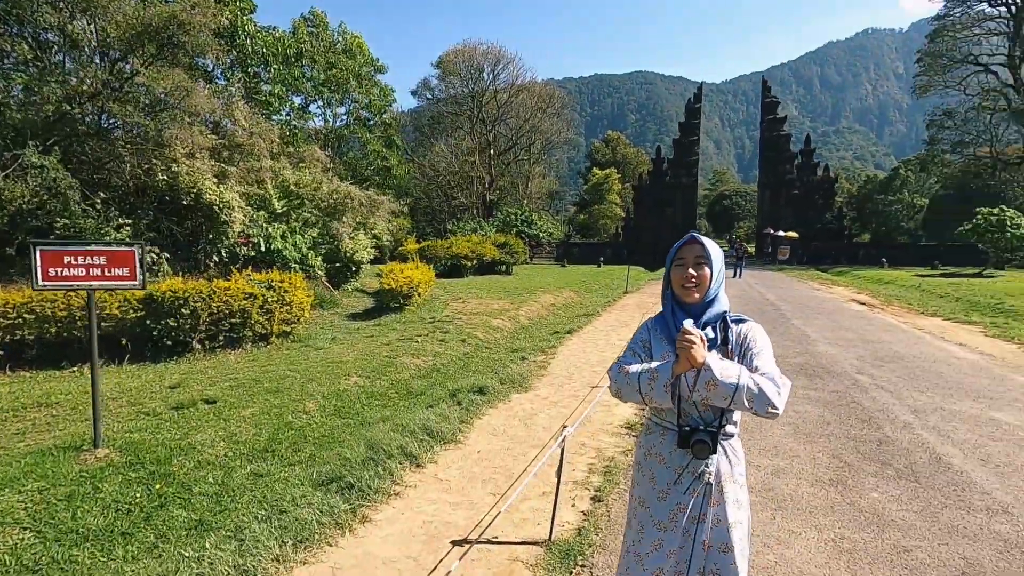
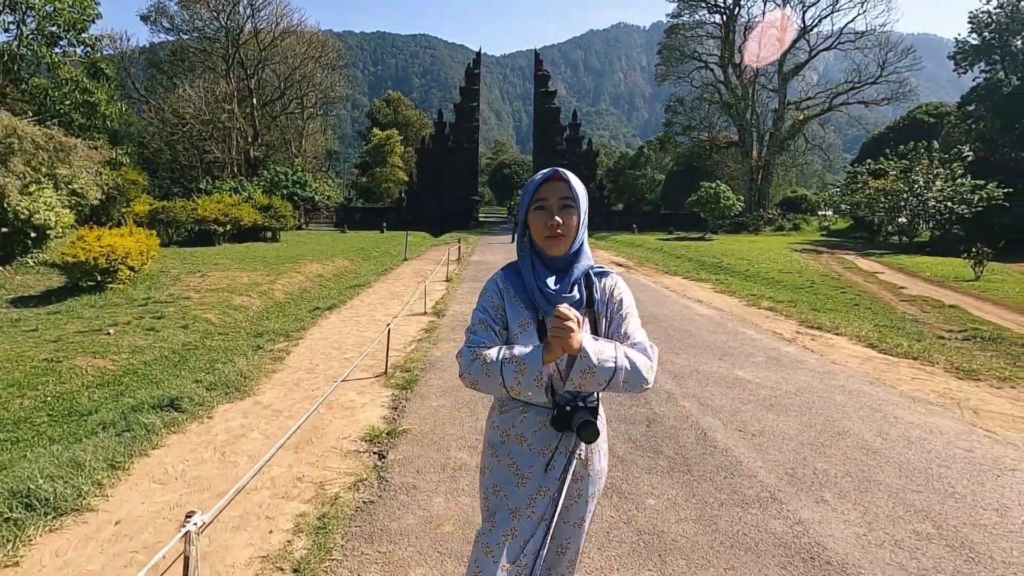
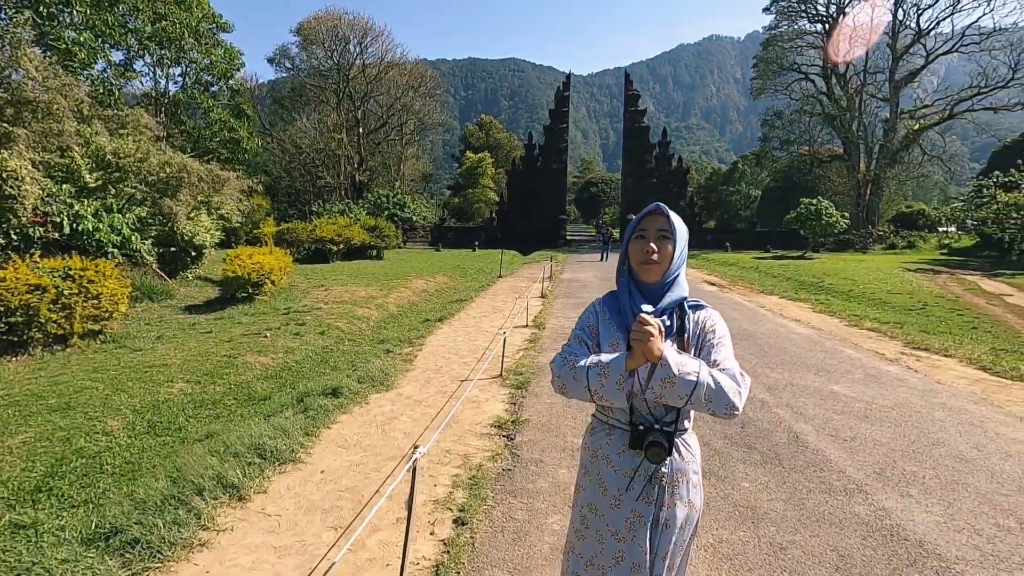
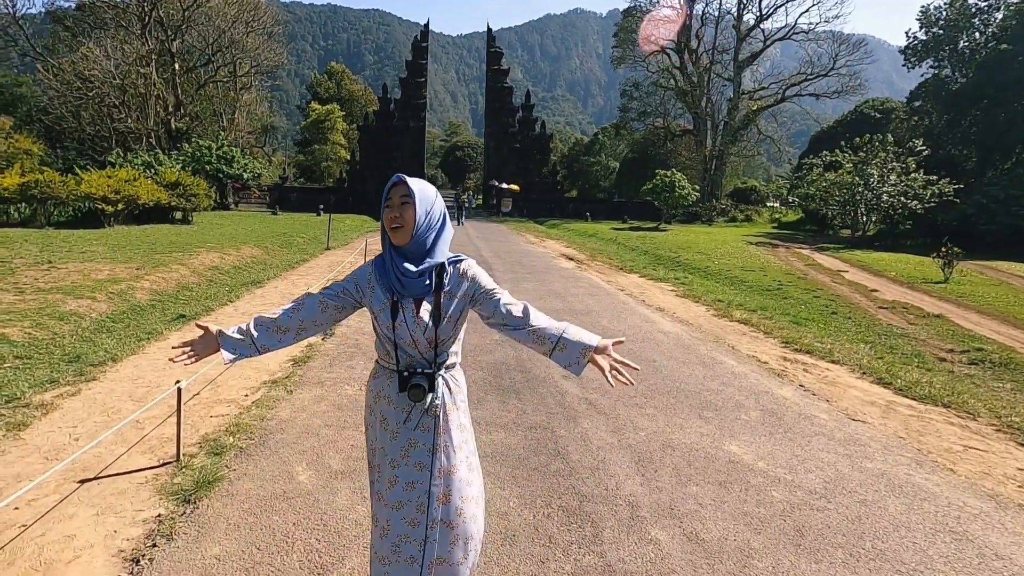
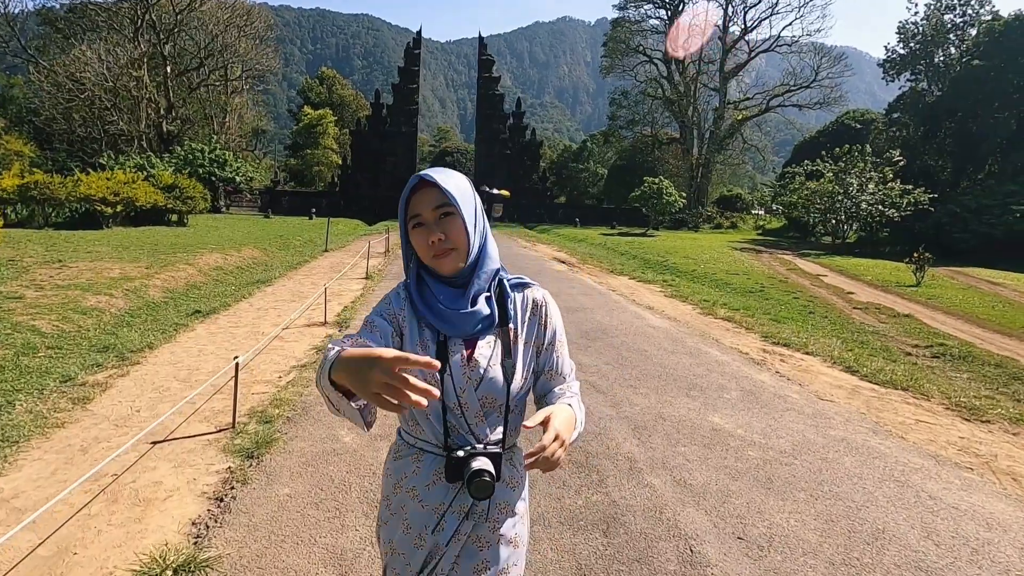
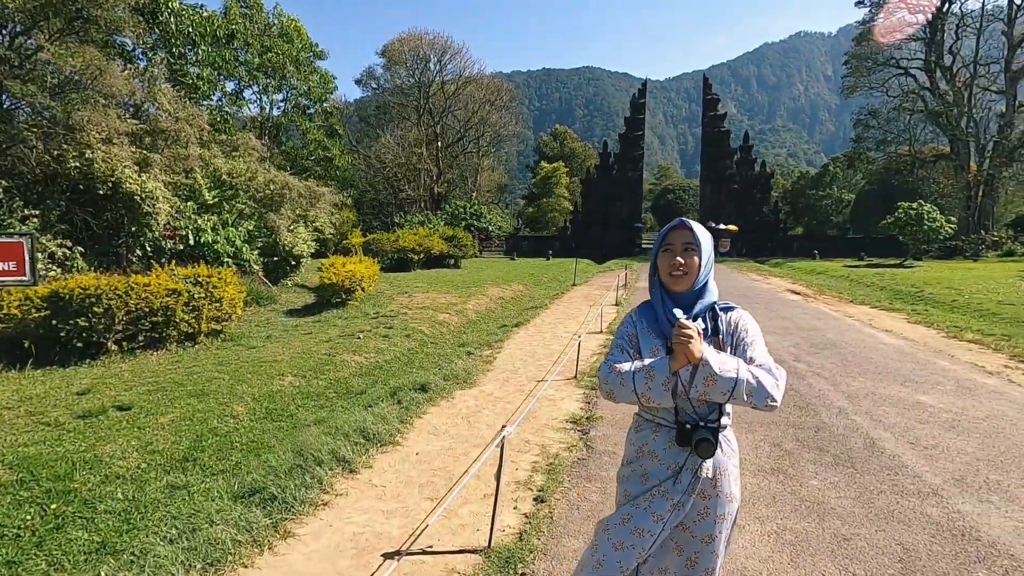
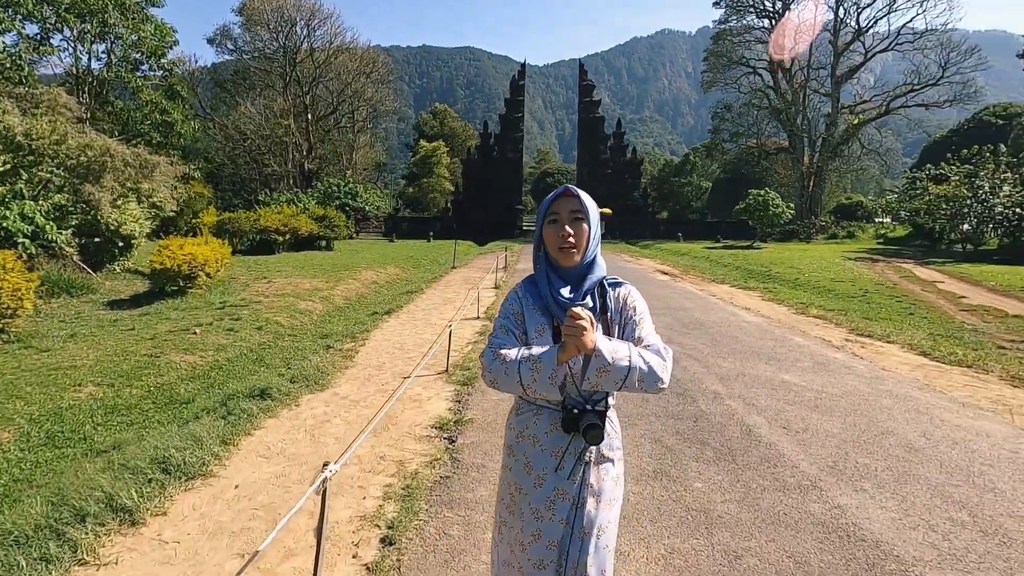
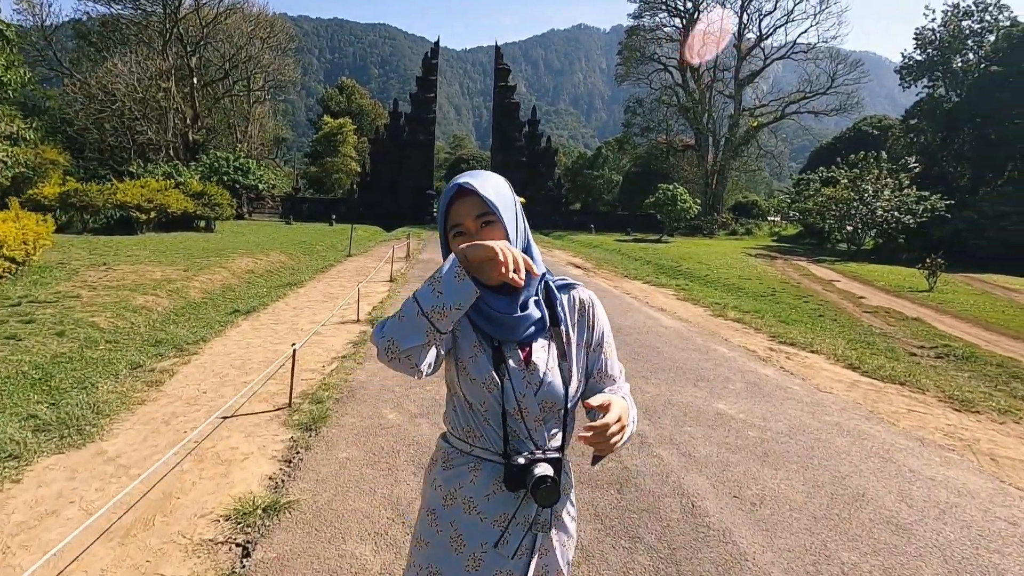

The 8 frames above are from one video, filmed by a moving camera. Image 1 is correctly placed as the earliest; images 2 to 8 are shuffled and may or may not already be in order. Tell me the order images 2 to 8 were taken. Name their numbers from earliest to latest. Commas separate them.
6, 3, 7, 2, 8, 5, 4
